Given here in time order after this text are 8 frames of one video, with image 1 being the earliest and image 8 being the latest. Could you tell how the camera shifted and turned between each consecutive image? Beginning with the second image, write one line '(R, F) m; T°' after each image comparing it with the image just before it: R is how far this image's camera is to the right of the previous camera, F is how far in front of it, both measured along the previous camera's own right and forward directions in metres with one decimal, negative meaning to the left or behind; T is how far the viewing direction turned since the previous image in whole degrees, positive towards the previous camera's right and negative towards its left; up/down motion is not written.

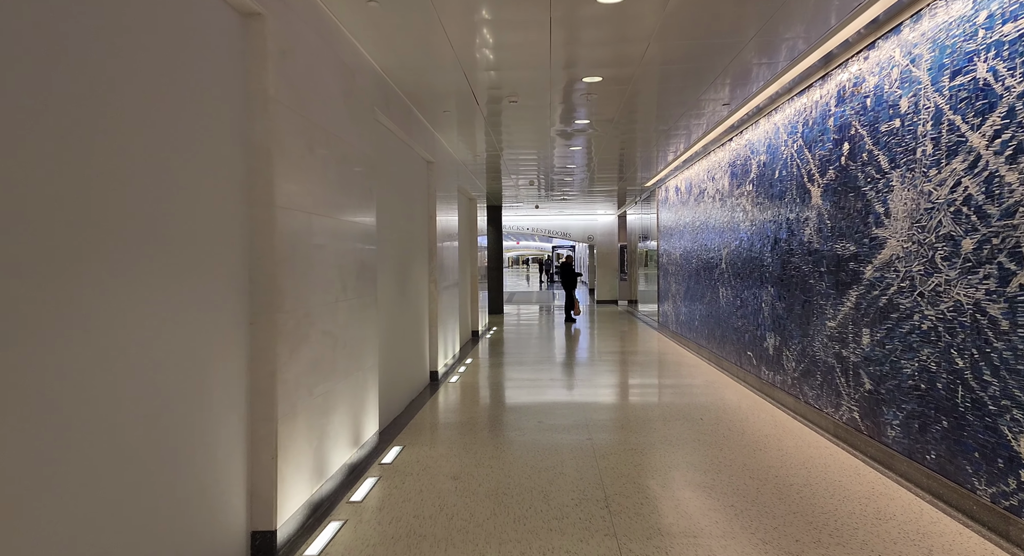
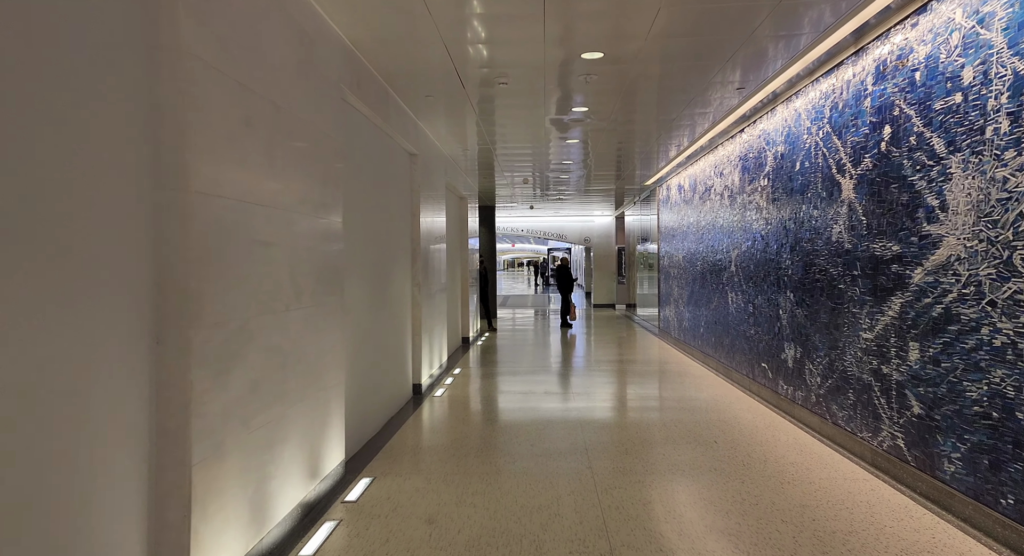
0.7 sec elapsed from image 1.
(0.0, +0.6) m; 0°
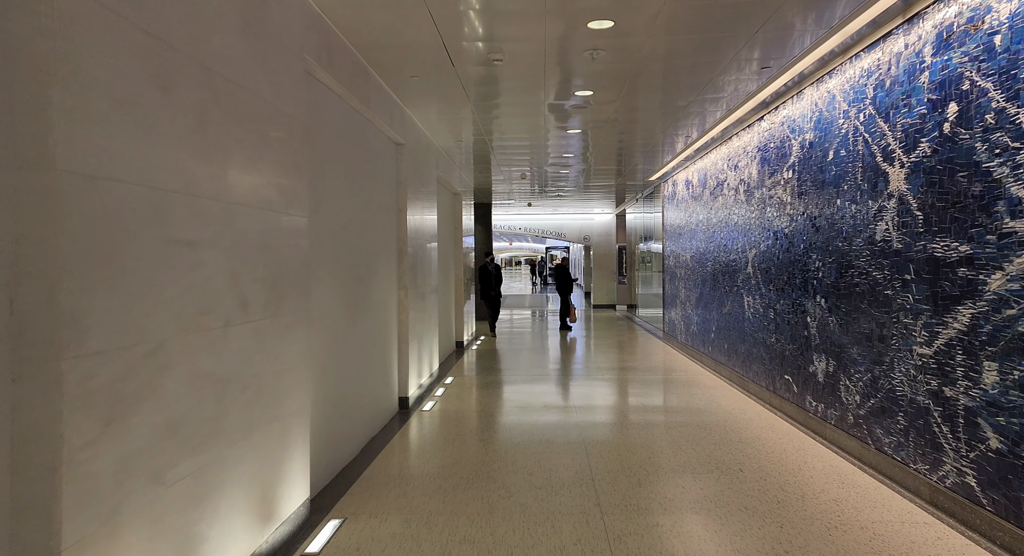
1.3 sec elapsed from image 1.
(0.0, +0.6) m; 0°
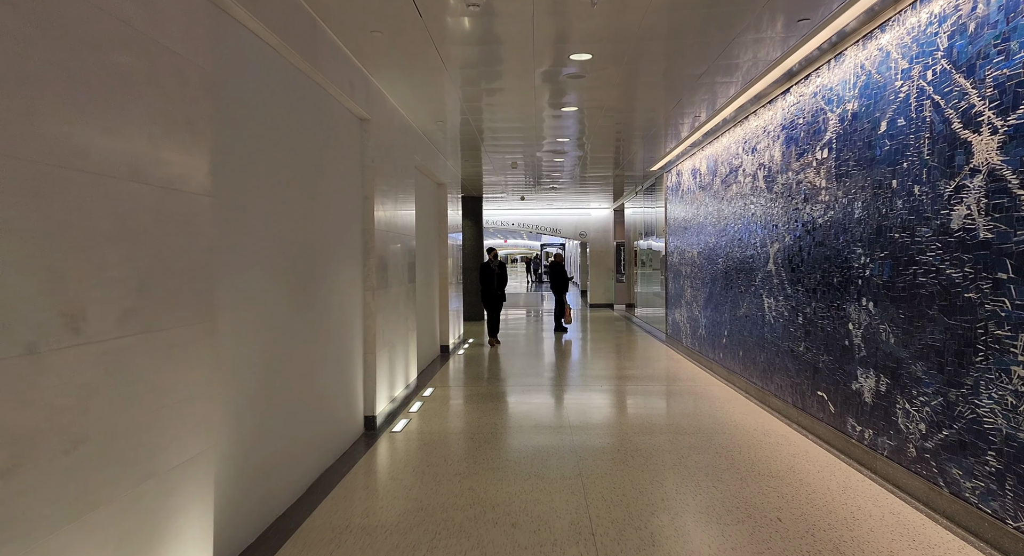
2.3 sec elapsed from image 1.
(+0.1, +0.8) m; 0°
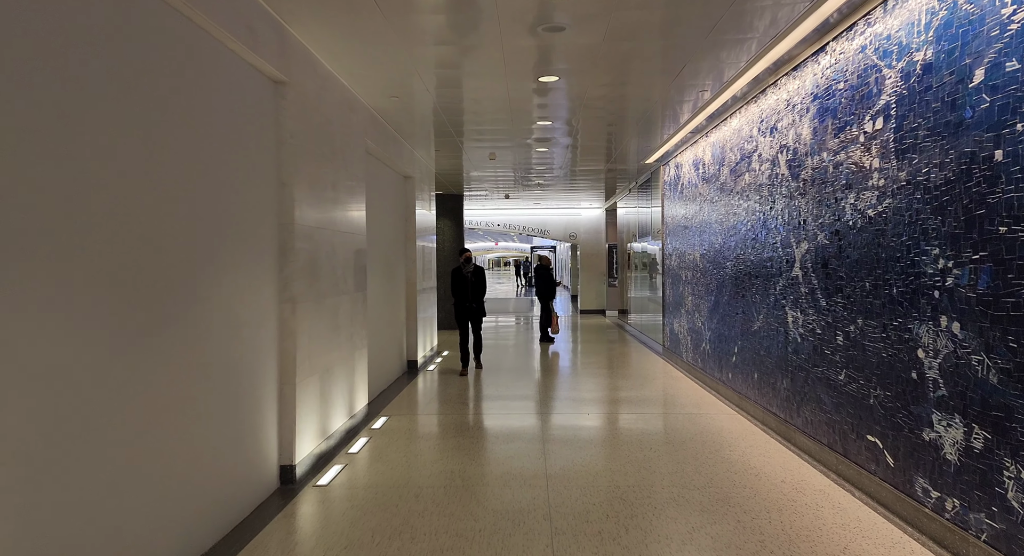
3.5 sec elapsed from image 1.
(+0.2, +1.0) m; +1°
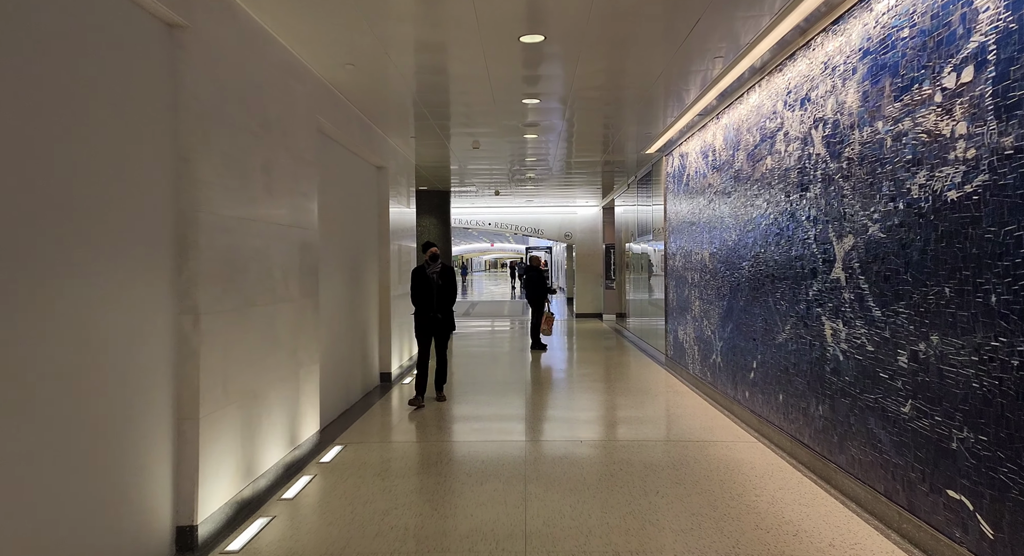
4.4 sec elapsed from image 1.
(+0.1, +0.8) m; 0°
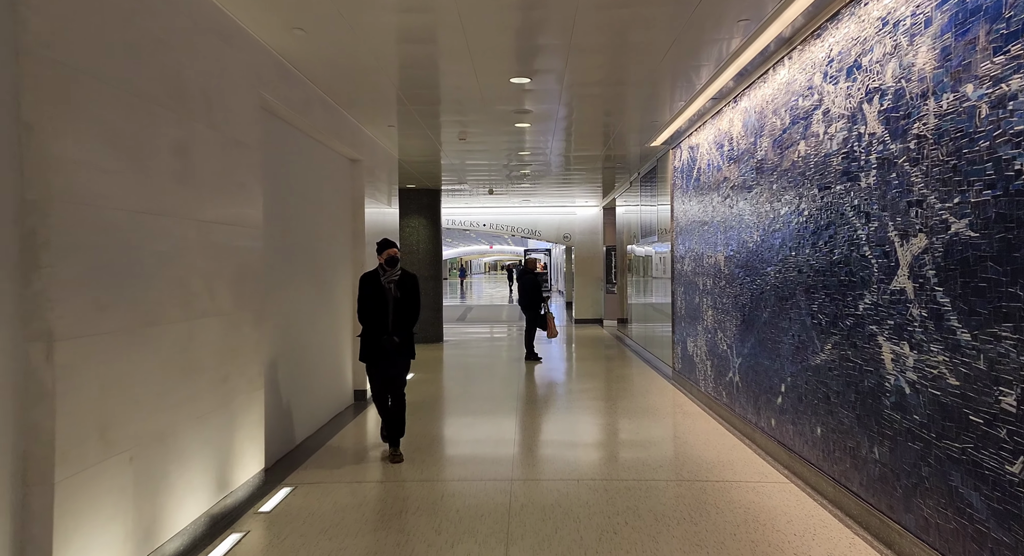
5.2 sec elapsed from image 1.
(+0.1, +0.7) m; 0°
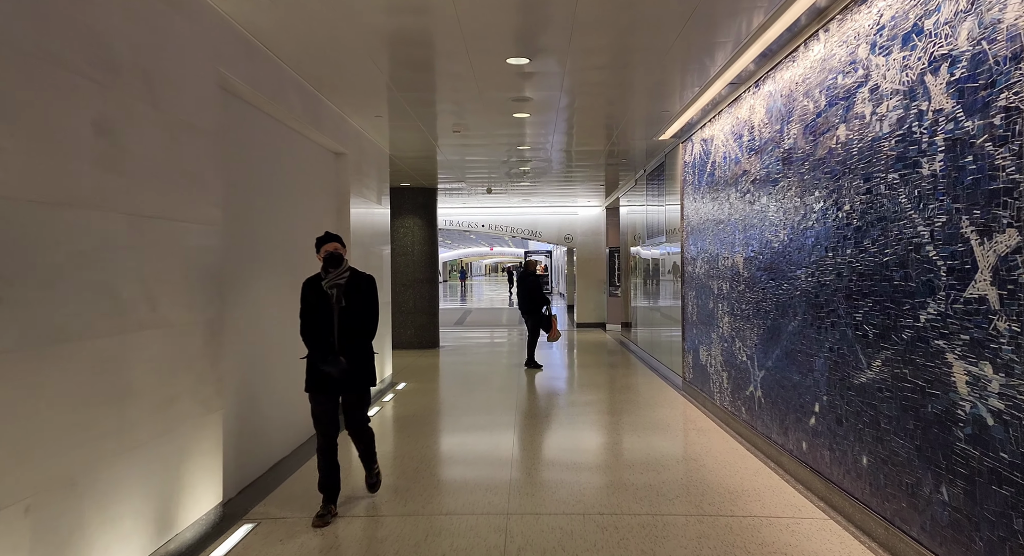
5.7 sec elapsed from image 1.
(0.0, +0.5) m; 0°
